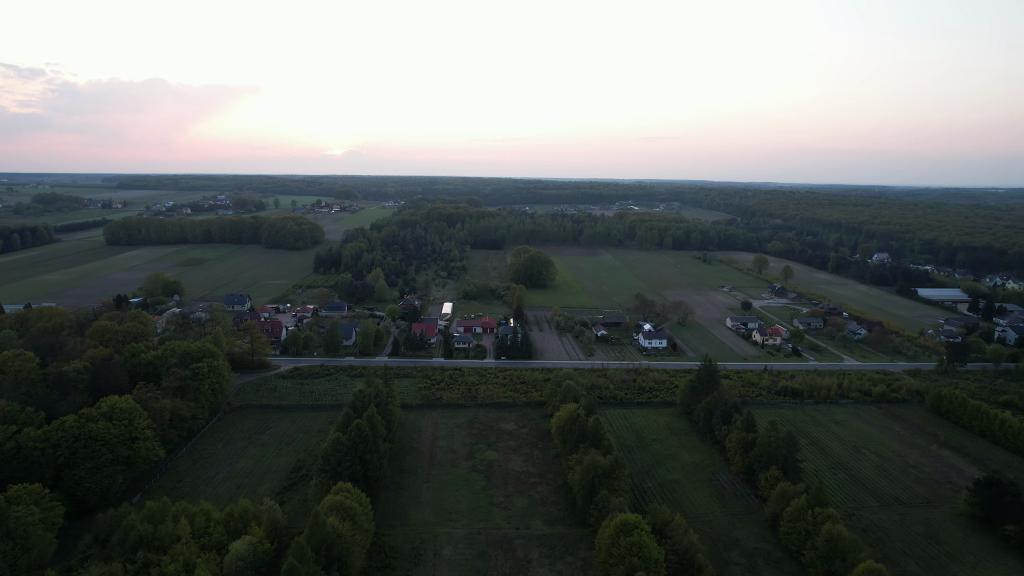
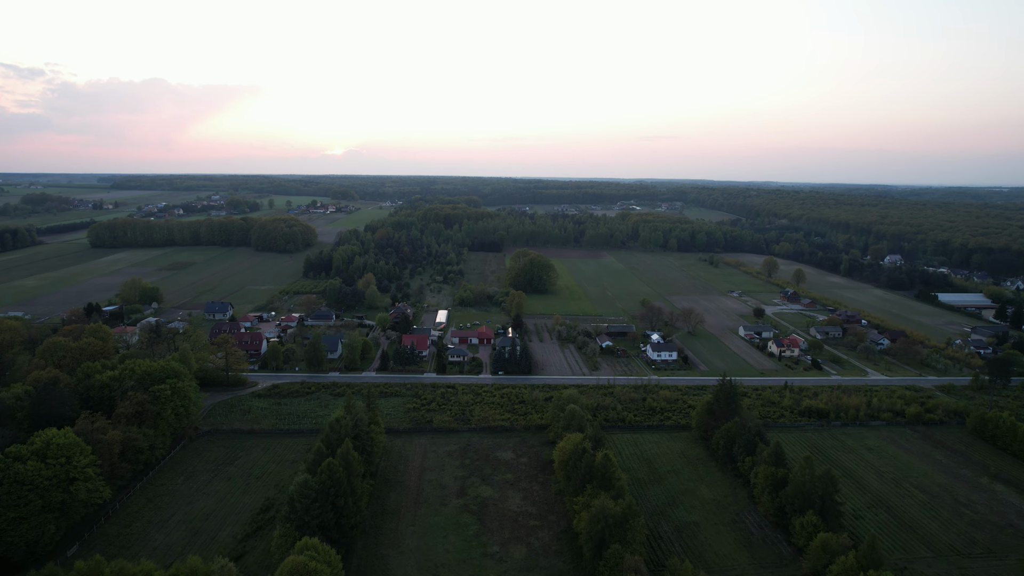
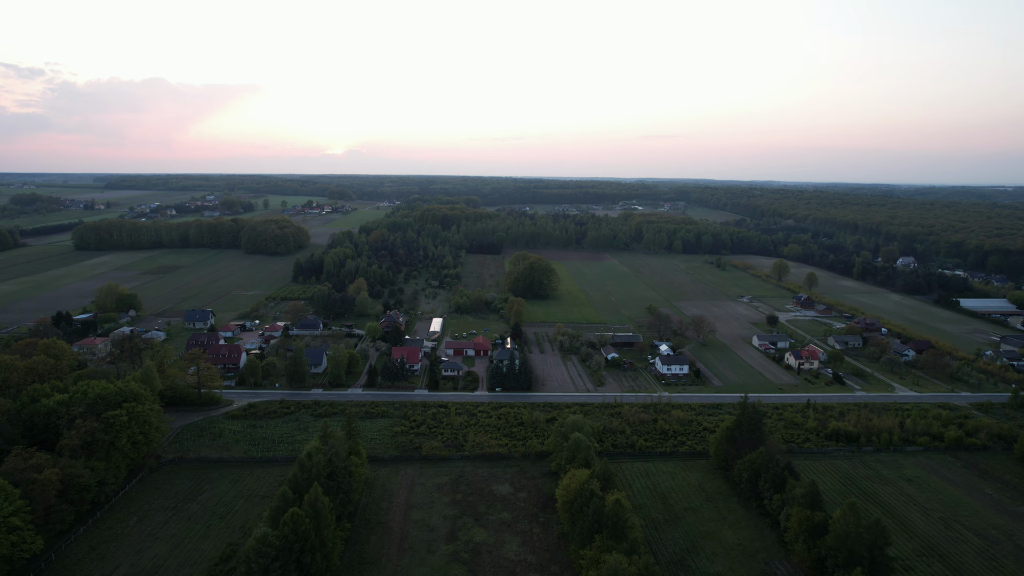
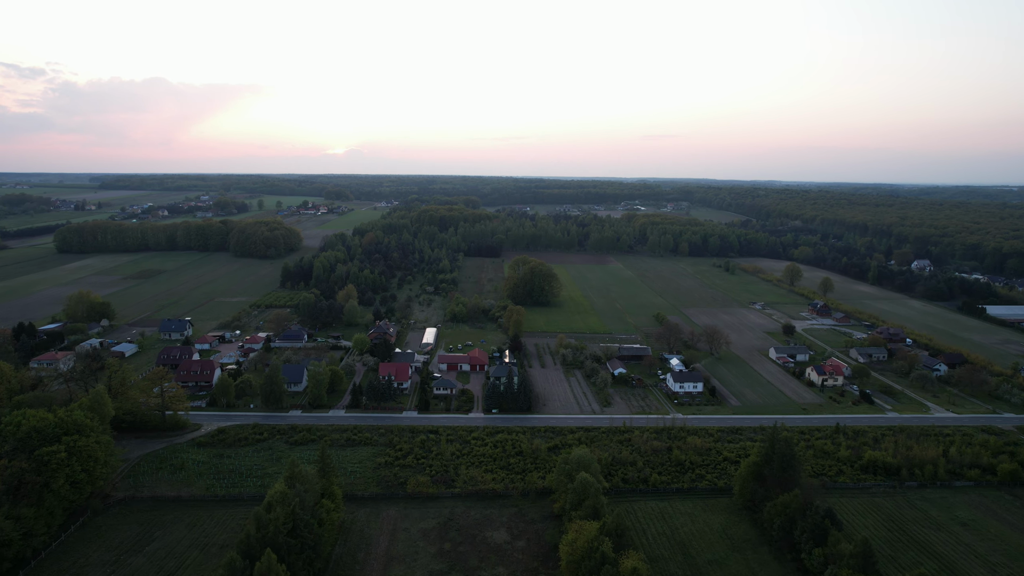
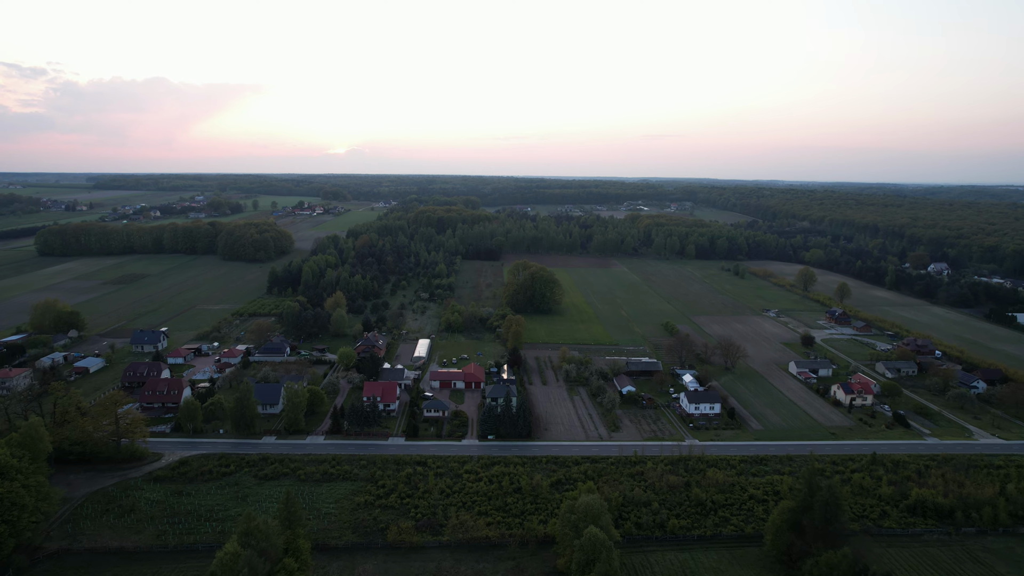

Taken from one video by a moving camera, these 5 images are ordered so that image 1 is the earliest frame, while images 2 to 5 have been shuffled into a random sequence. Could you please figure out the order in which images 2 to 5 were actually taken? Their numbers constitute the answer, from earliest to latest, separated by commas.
2, 3, 4, 5
